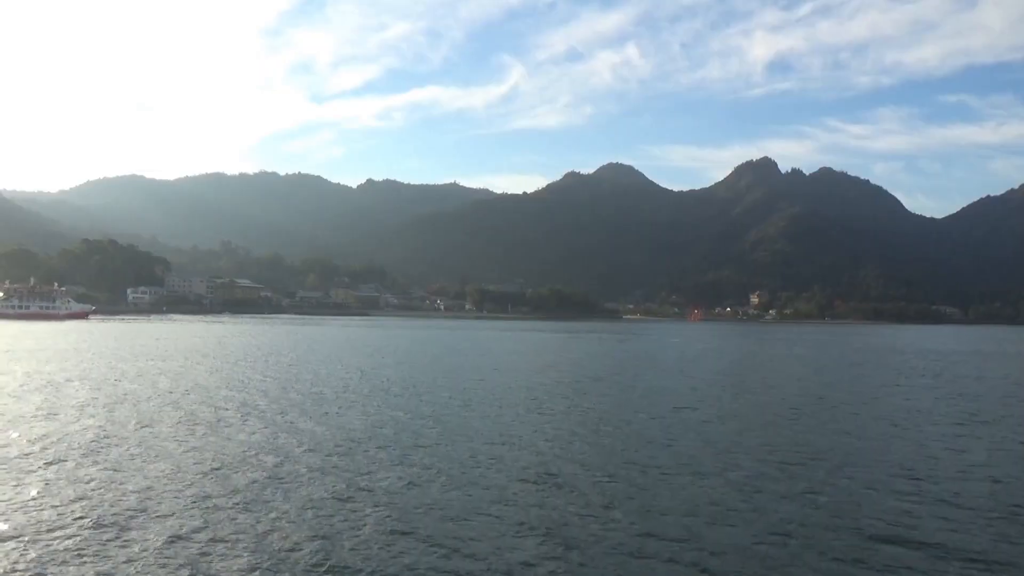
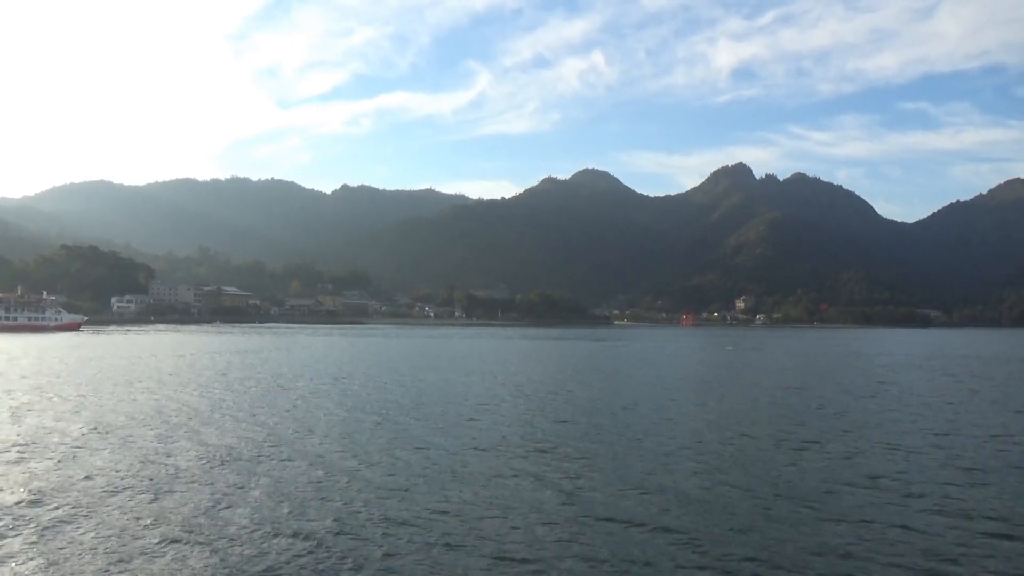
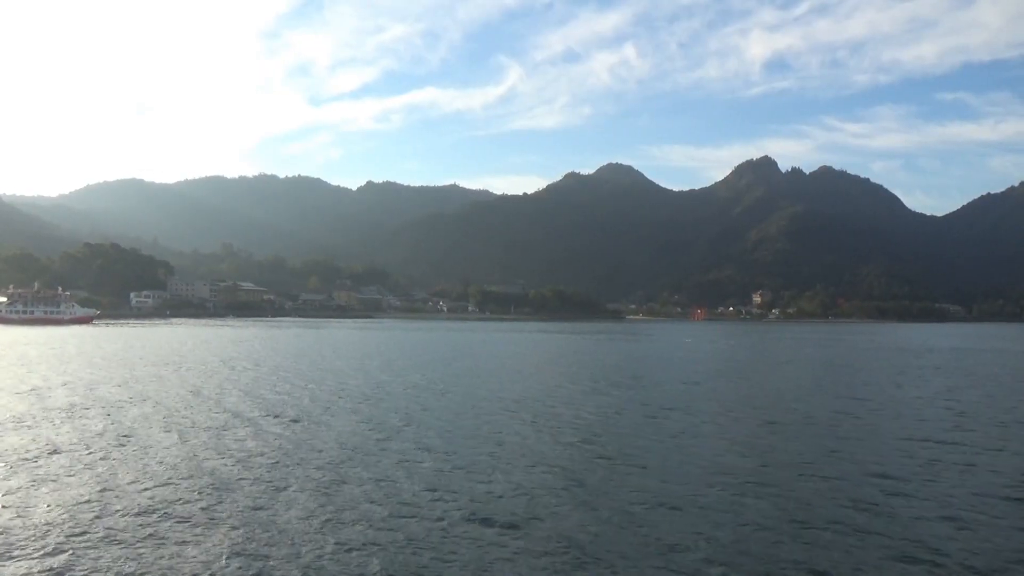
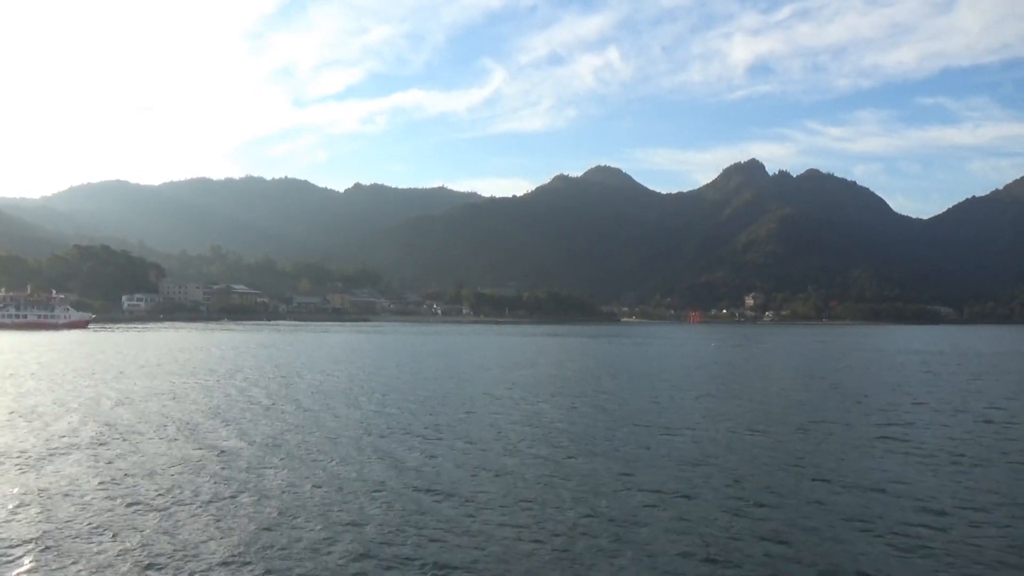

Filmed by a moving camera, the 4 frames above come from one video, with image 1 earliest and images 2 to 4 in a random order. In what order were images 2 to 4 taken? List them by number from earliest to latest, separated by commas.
3, 4, 2
